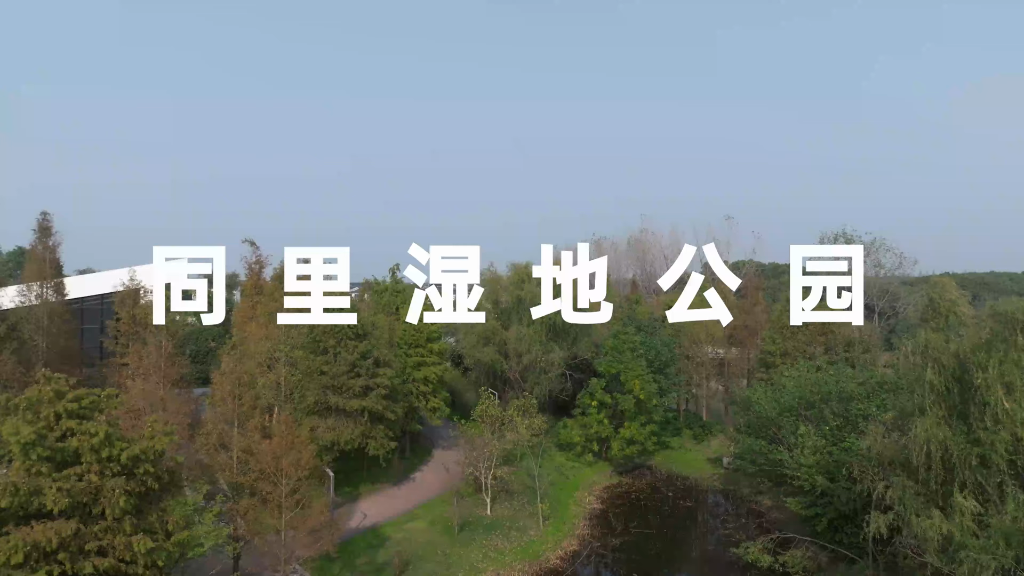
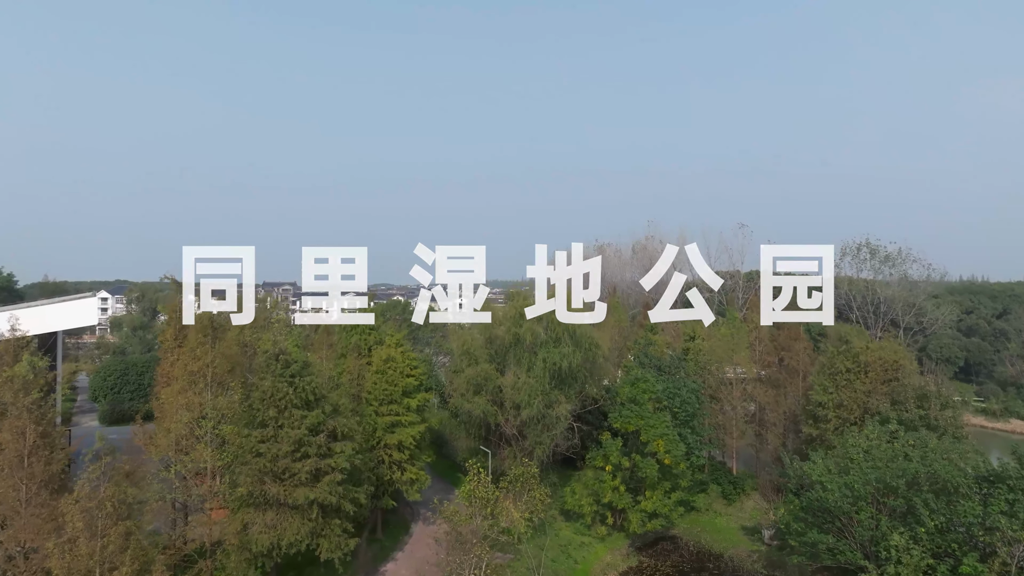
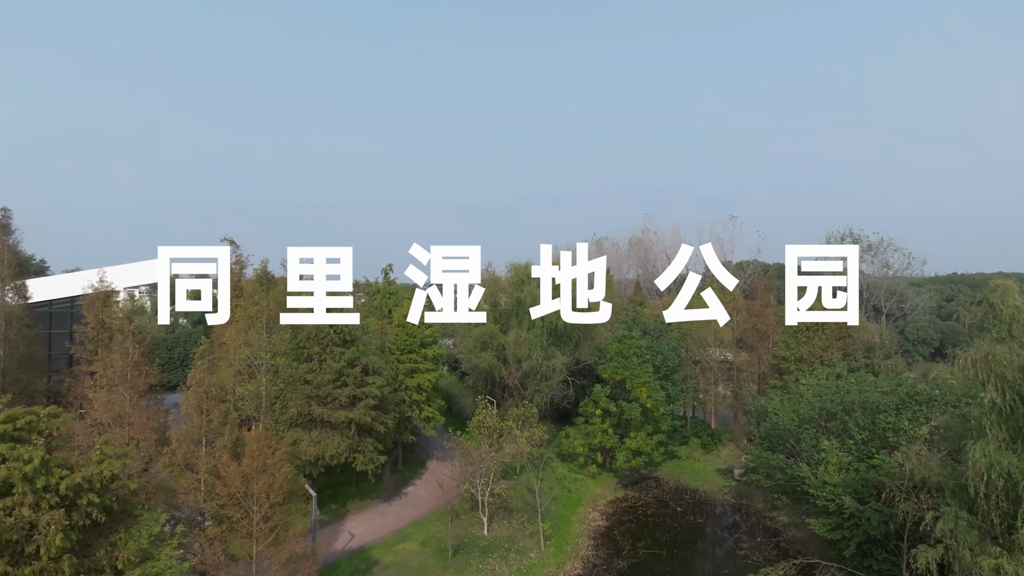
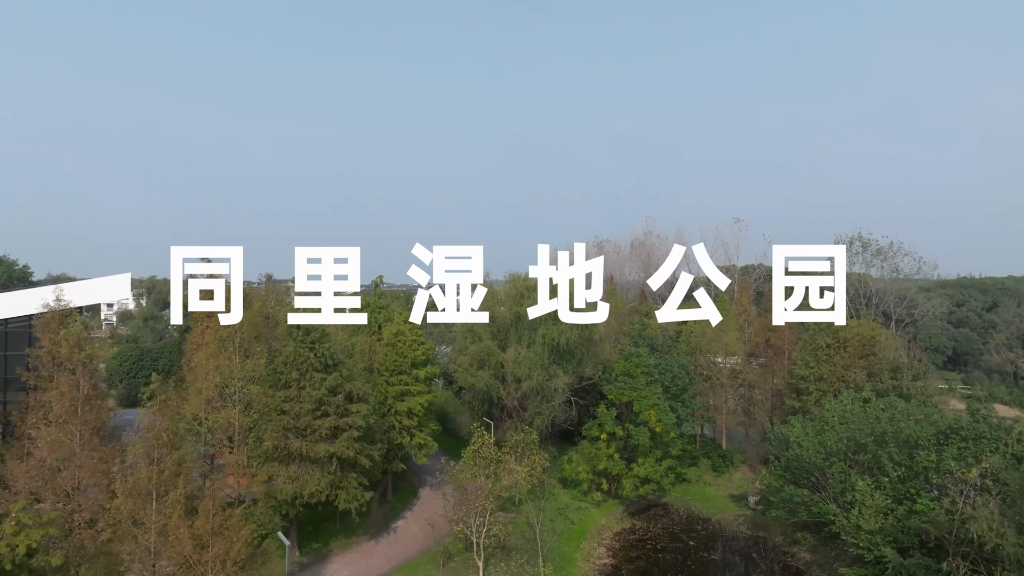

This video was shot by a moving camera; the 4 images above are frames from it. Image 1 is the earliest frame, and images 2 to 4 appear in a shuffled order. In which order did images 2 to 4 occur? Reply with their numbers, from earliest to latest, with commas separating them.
3, 4, 2
